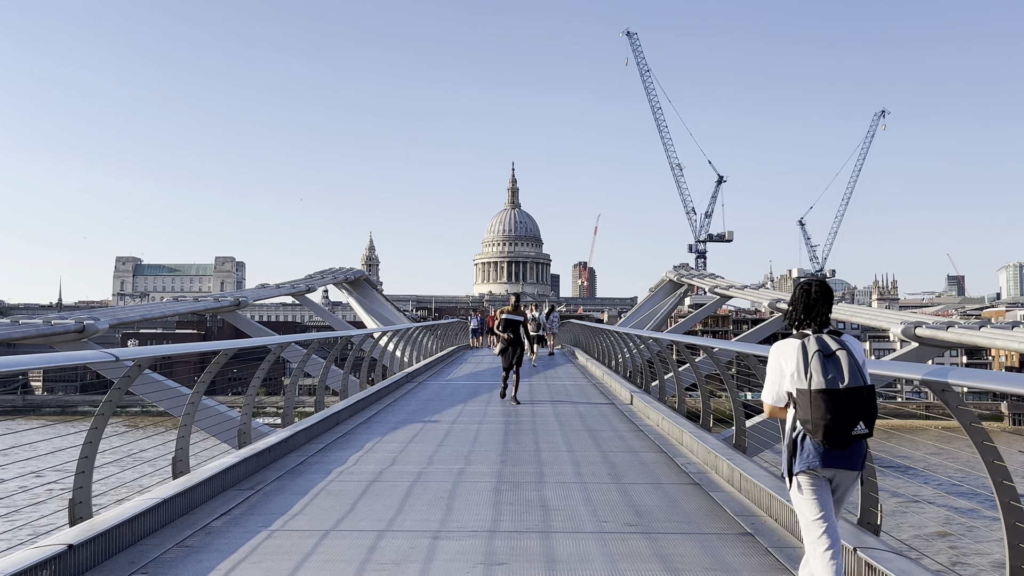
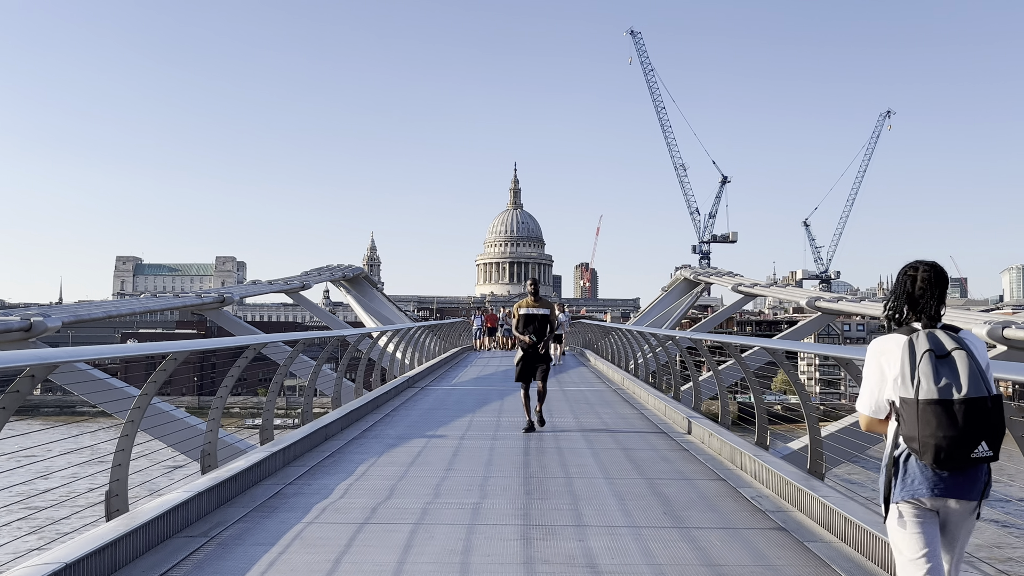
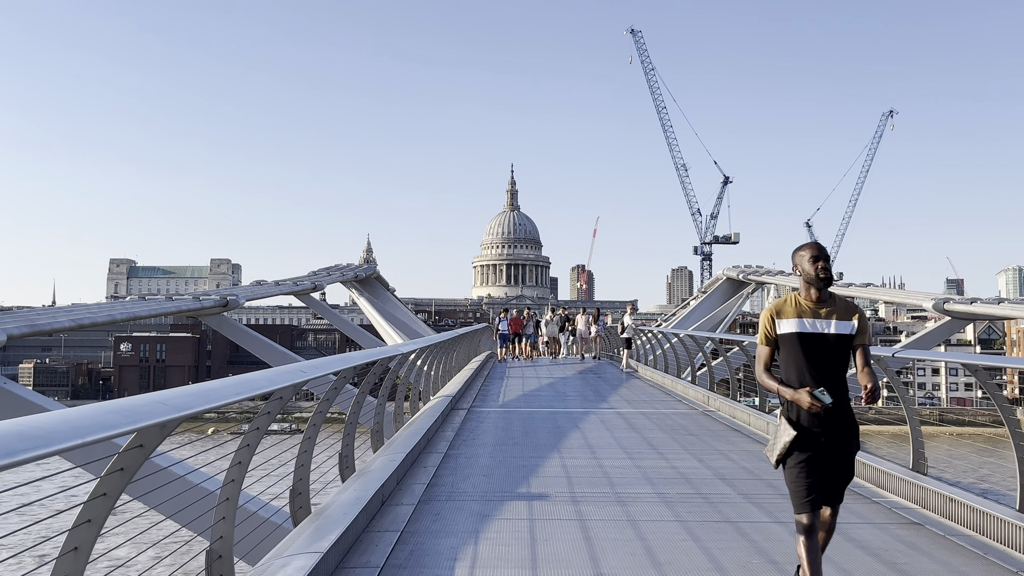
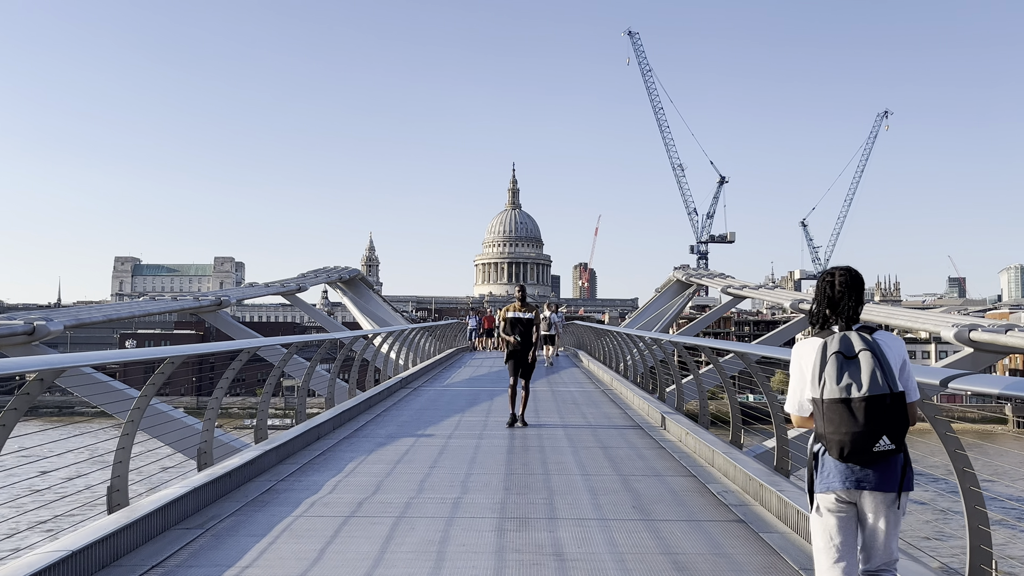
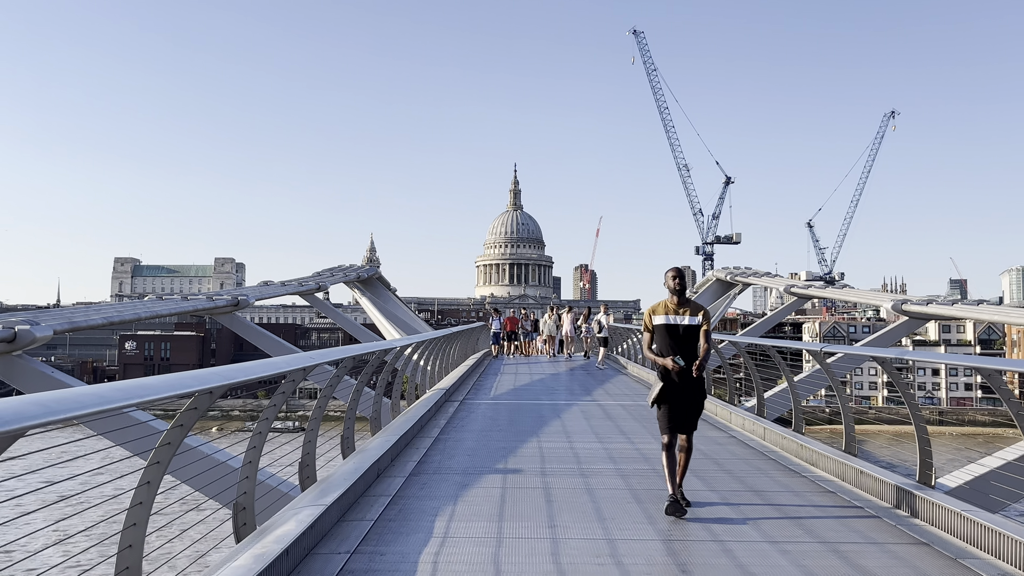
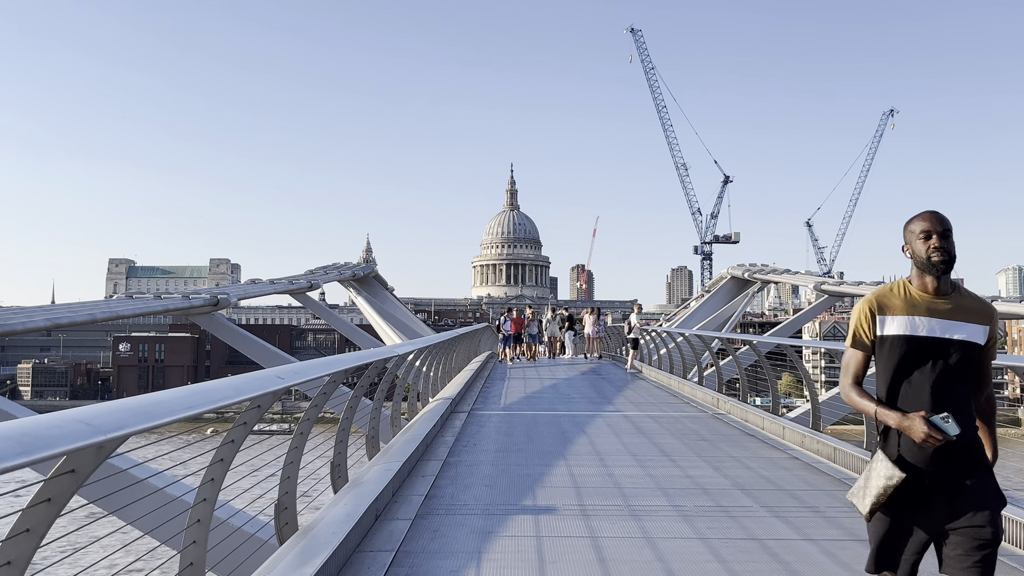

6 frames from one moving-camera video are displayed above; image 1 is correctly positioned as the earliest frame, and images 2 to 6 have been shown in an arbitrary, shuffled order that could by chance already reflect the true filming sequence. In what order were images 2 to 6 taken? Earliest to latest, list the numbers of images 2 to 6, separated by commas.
4, 2, 5, 3, 6
